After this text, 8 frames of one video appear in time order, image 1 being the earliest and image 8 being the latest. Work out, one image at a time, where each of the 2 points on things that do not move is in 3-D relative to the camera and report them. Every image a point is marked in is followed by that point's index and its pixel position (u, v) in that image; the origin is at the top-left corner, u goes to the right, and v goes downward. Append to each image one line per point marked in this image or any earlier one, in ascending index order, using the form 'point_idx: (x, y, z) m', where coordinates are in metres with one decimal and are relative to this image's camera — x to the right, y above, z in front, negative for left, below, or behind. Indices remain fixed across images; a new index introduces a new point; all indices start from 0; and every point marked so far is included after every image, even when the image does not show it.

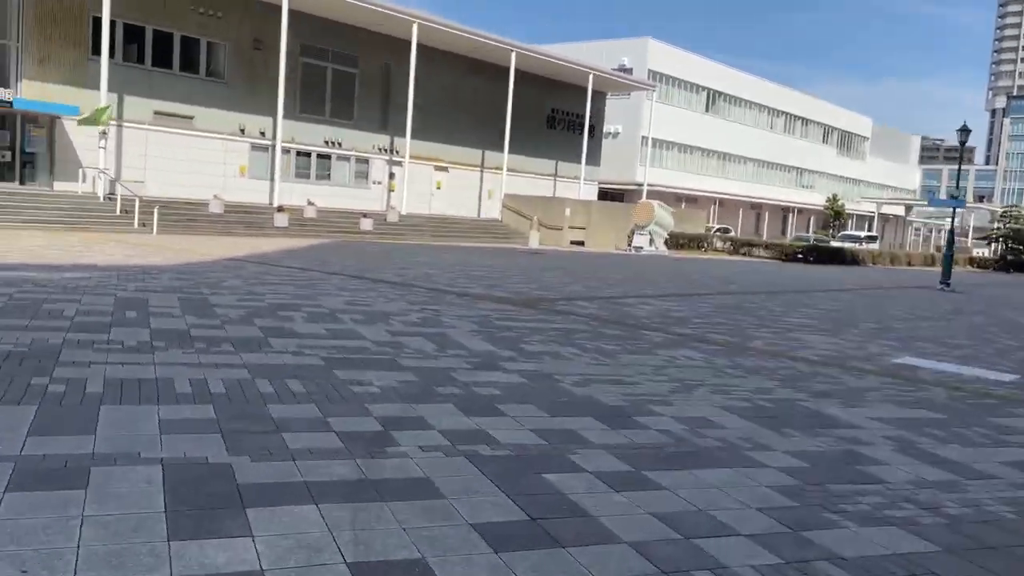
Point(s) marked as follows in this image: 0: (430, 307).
0: (-1.2, -0.3, +11.5) m
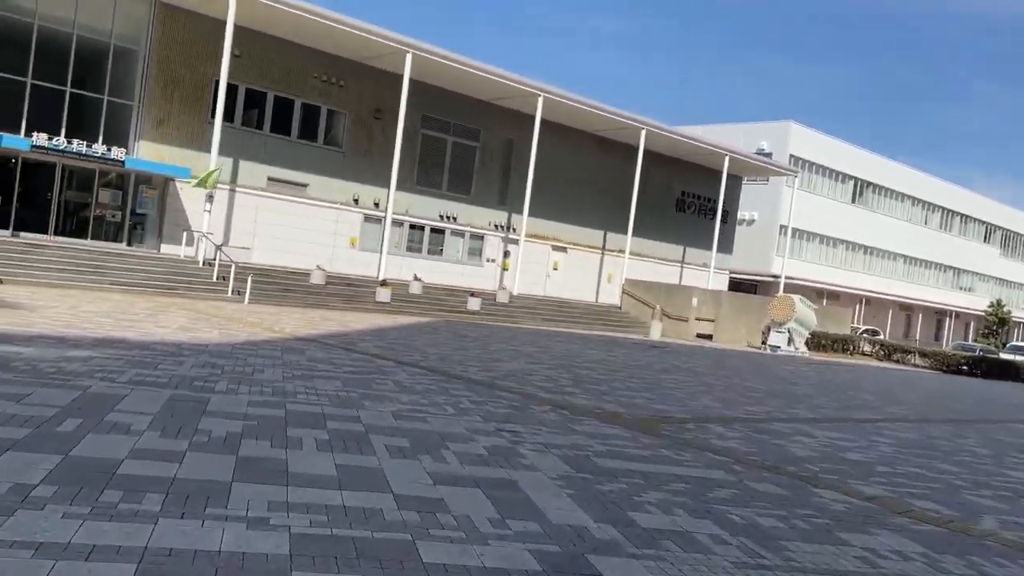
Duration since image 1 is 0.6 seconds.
0: (0.0, -1.4, +8.5) m
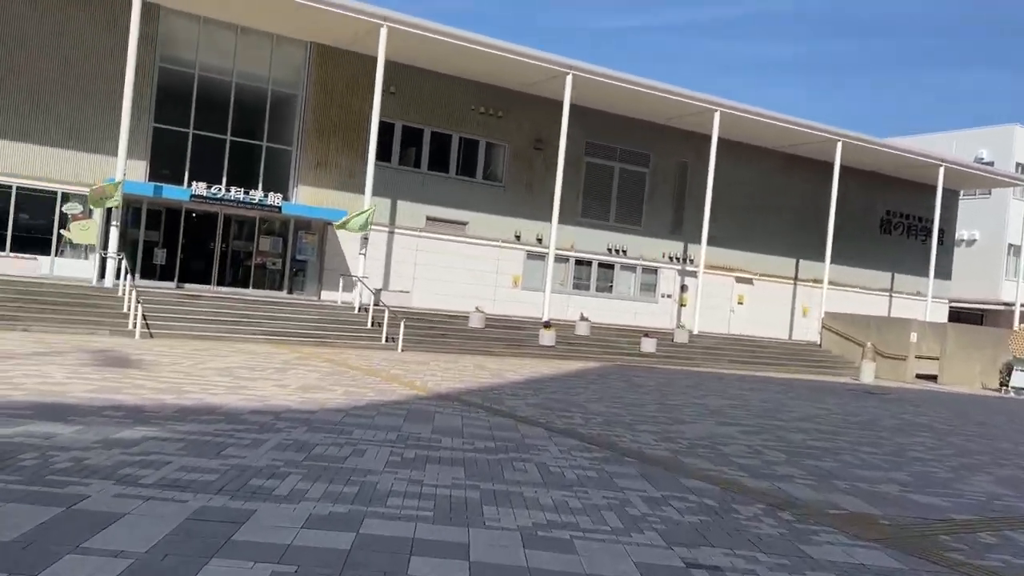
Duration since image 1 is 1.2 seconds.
0: (+1.3, -1.8, +5.4) m
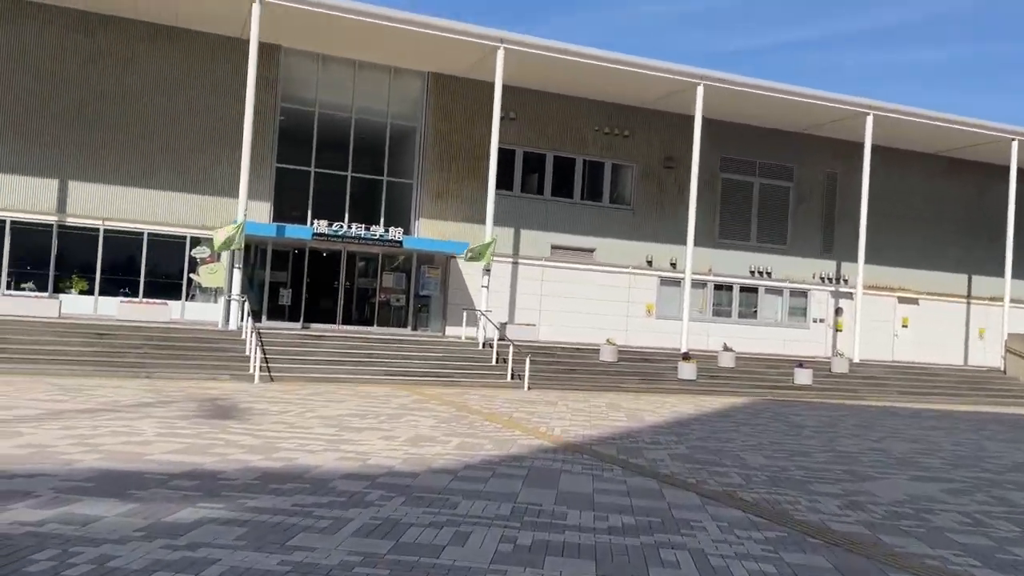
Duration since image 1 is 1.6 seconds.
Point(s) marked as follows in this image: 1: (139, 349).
0: (+2.0, -1.9, +3.4) m
1: (-8.3, -1.3, +18.2) m
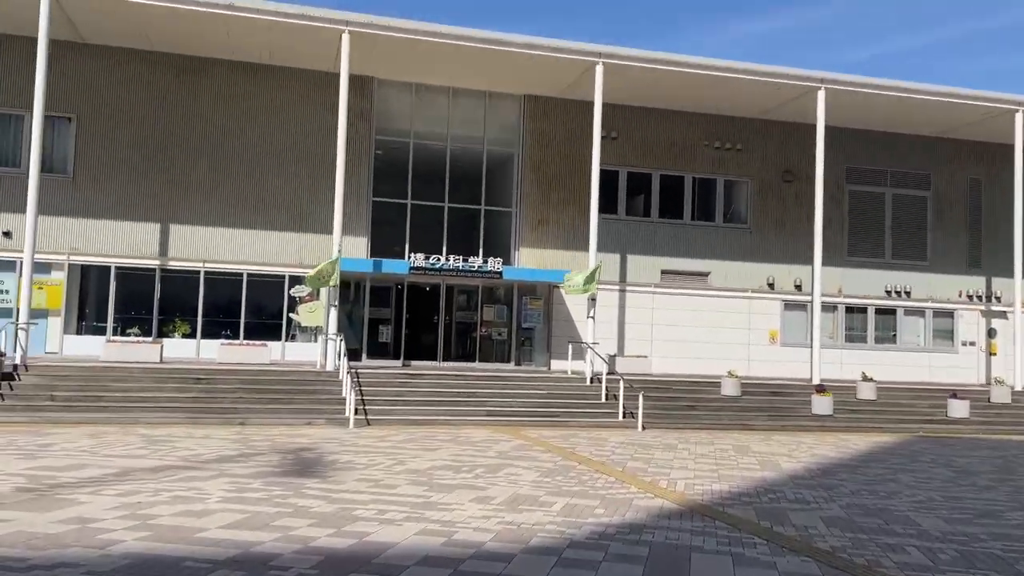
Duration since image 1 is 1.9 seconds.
0: (+2.3, -2.0, +1.6) m
1: (-6.0, -2.3, +17.6) m
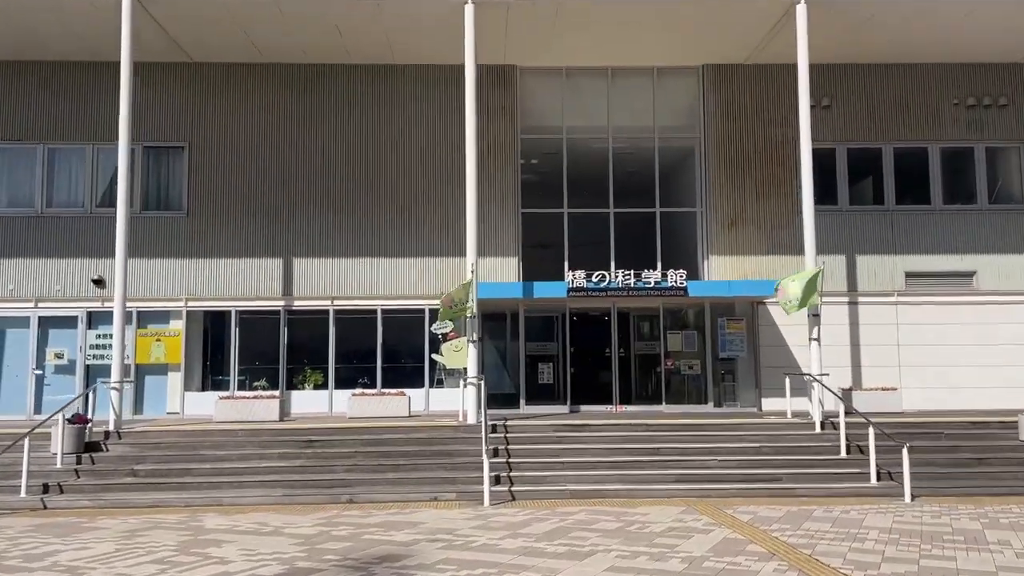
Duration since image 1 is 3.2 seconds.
0: (+1.4, -1.5, -3.6) m
1: (-2.8, -2.9, +13.9) m
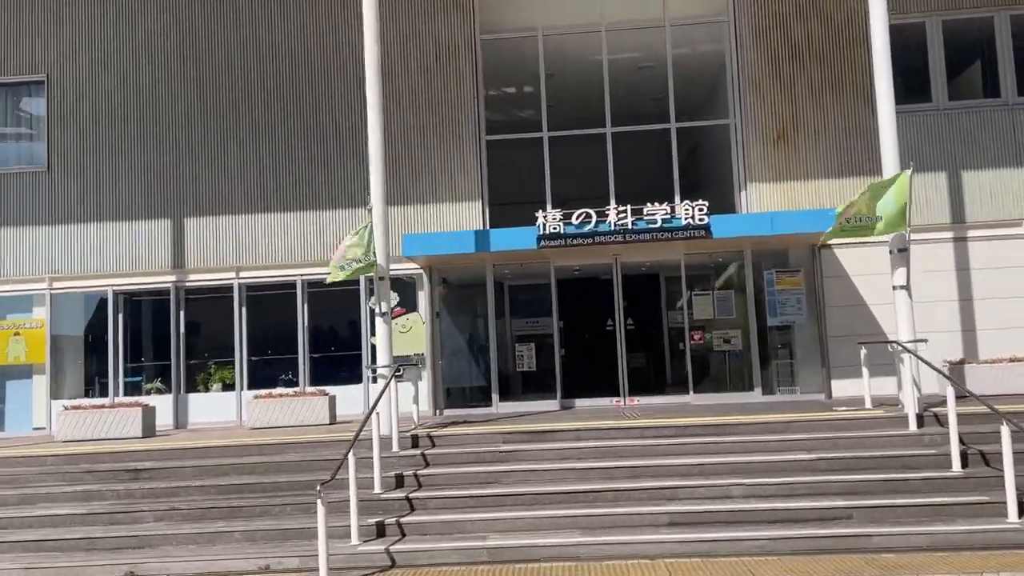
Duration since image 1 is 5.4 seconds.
0: (-1.4, -1.0, -8.6) m
1: (-3.8, -2.4, +9.3) m
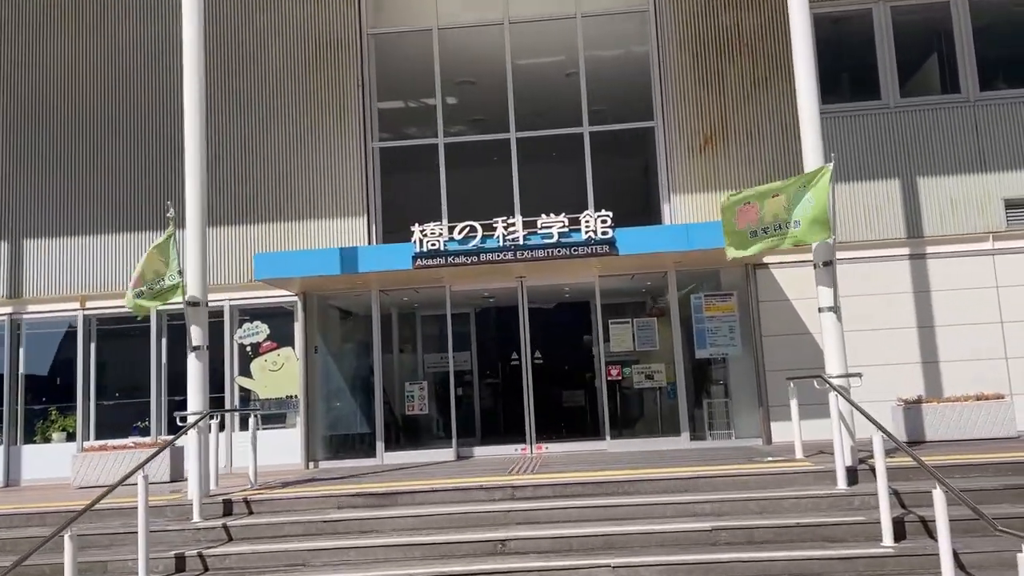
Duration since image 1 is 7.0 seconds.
0: (-3.1, -0.5, -10.5) m
1: (-5.4, -2.6, +7.2) m
